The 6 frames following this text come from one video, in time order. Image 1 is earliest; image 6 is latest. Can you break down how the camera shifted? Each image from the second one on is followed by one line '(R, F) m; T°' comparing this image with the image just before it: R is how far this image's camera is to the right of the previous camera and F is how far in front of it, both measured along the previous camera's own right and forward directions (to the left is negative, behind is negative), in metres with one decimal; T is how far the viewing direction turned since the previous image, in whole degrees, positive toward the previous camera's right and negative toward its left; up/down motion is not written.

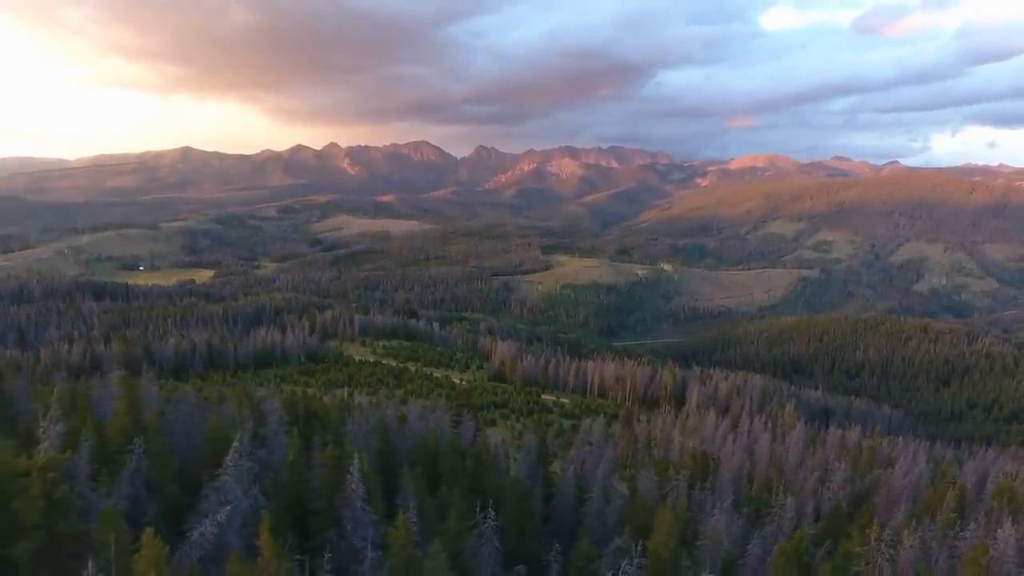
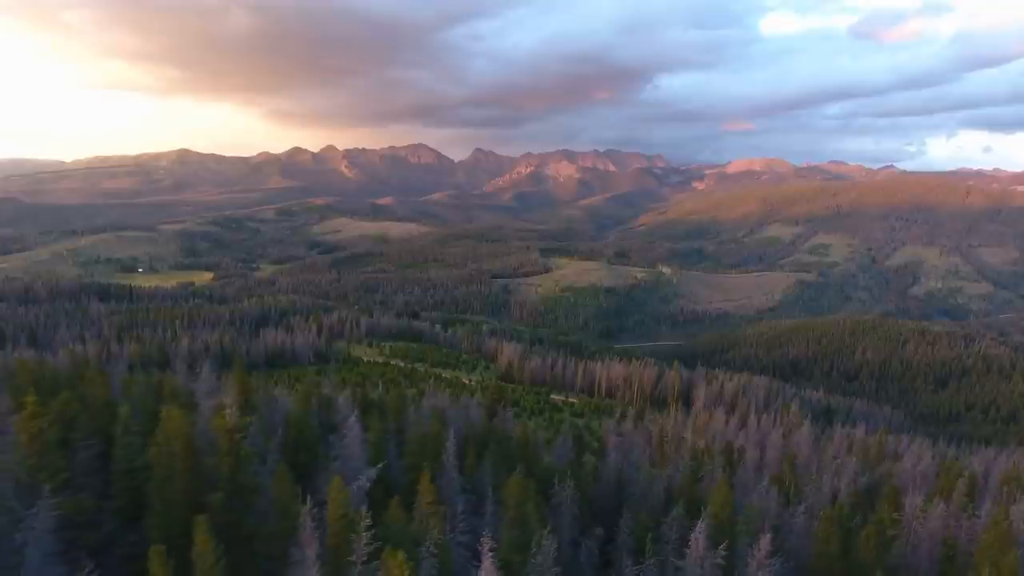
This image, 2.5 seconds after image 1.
(-1.6, -1.7) m; 0°
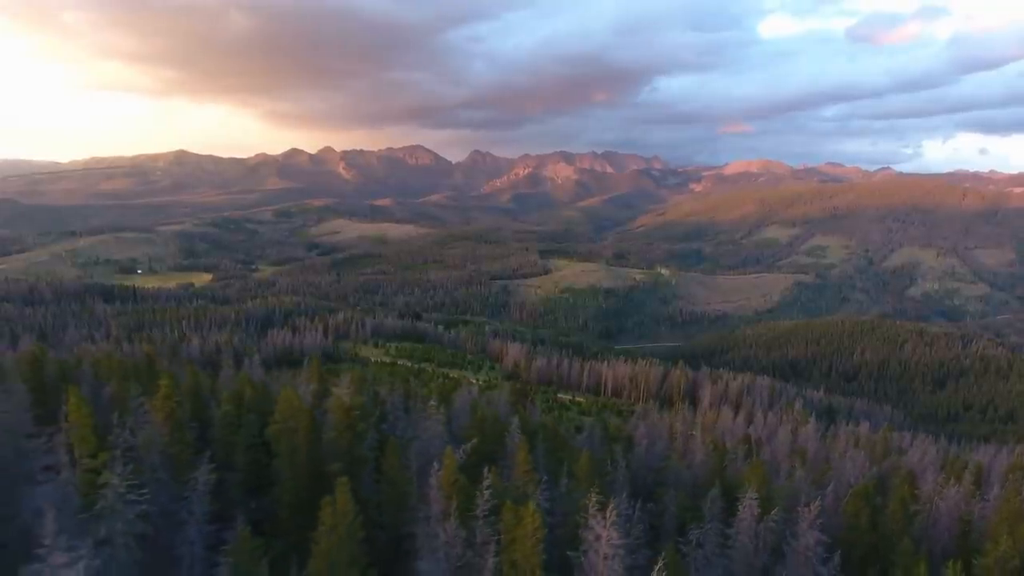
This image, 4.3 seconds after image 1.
(-1.4, -1.4) m; 0°
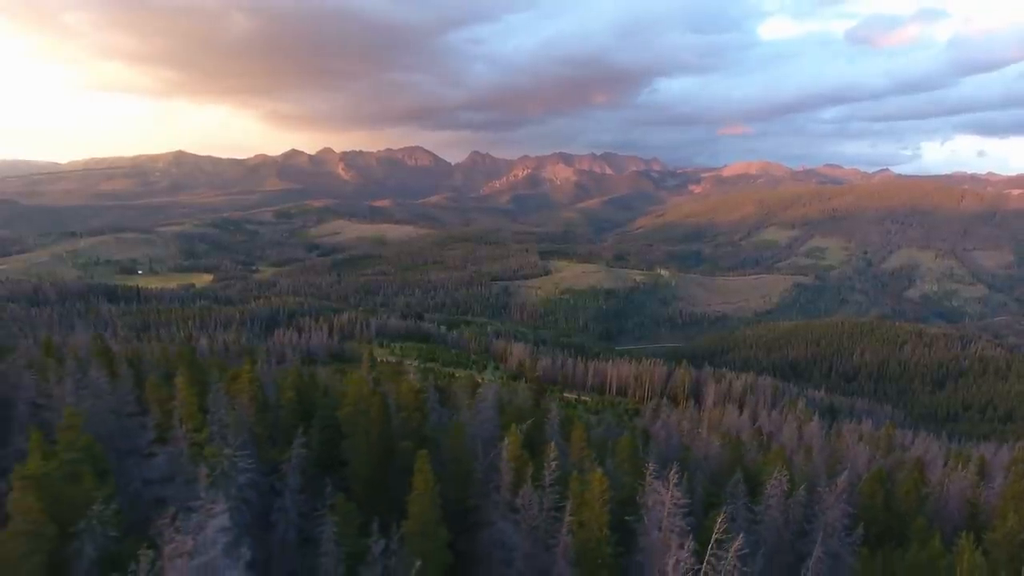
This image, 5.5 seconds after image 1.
(-1.0, -1.1) m; 0°
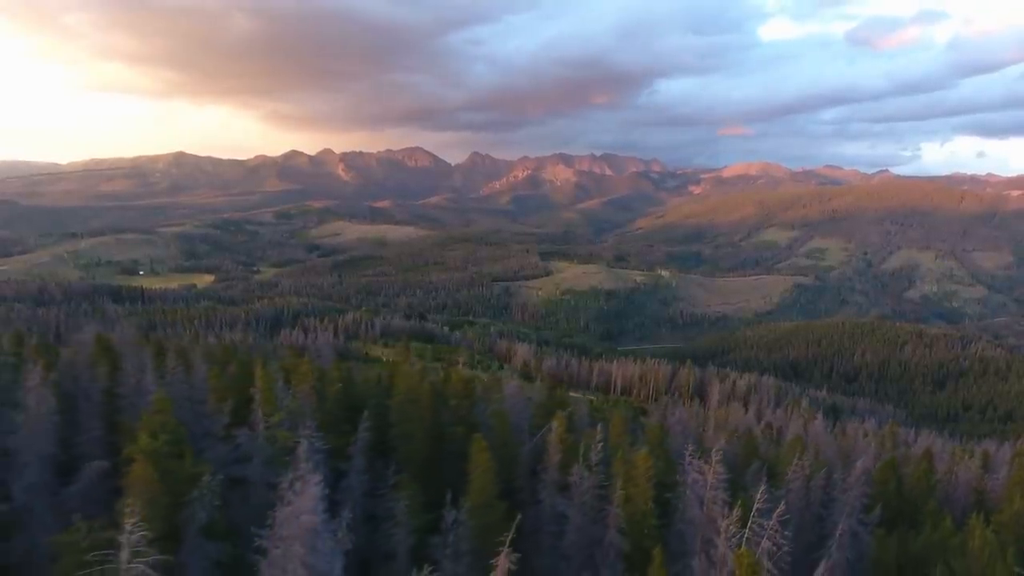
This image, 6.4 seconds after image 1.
(-0.9, -1.0) m; 0°
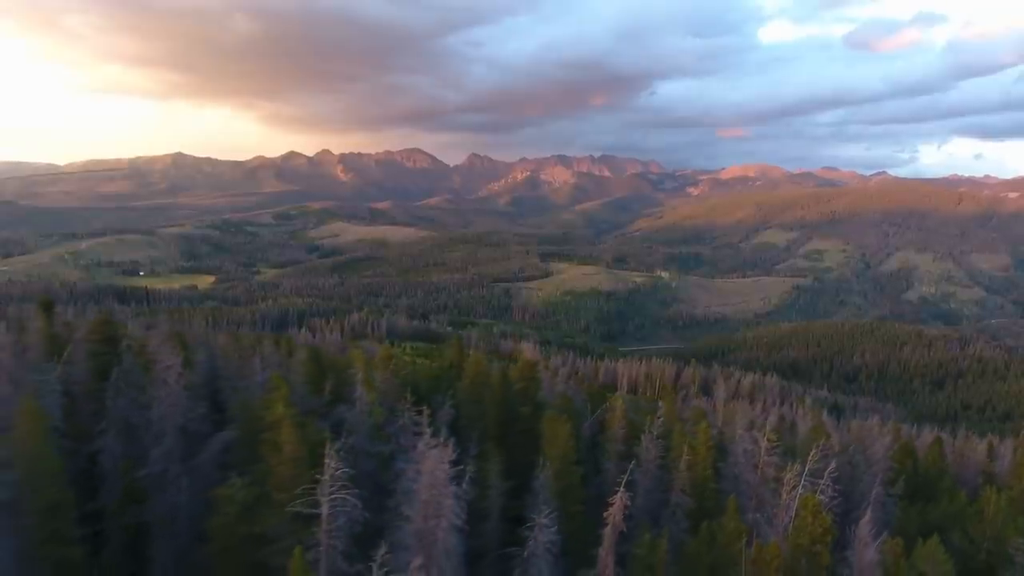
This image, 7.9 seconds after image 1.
(-1.4, -1.5) m; 0°
